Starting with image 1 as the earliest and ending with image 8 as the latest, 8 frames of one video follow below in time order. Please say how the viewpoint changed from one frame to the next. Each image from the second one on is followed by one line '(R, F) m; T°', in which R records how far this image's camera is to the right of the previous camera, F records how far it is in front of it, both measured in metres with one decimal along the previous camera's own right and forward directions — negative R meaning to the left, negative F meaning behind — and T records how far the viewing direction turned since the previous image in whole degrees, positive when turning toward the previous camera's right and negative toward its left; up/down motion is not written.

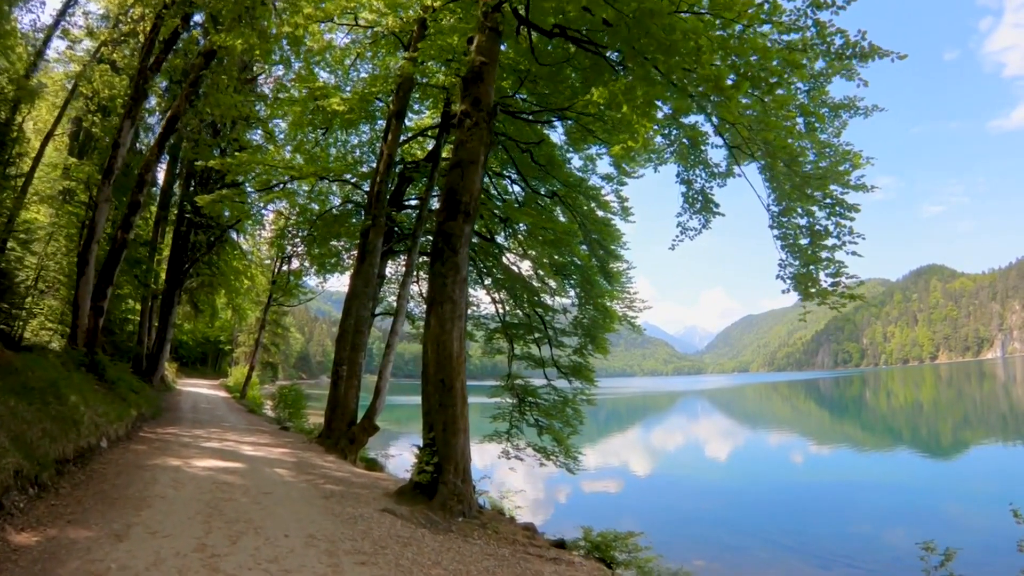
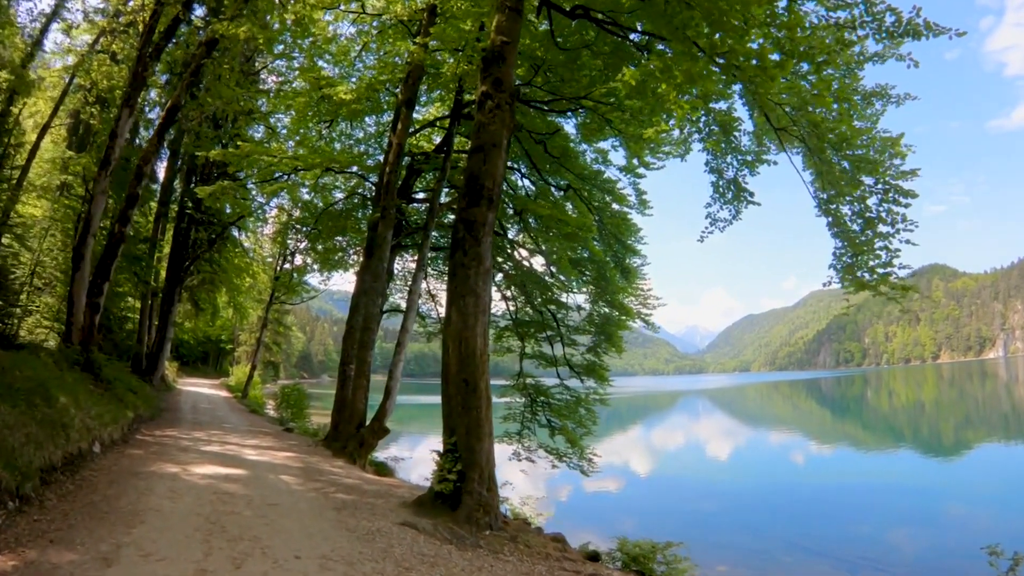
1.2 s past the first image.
(-0.2, +0.5) m; 0°
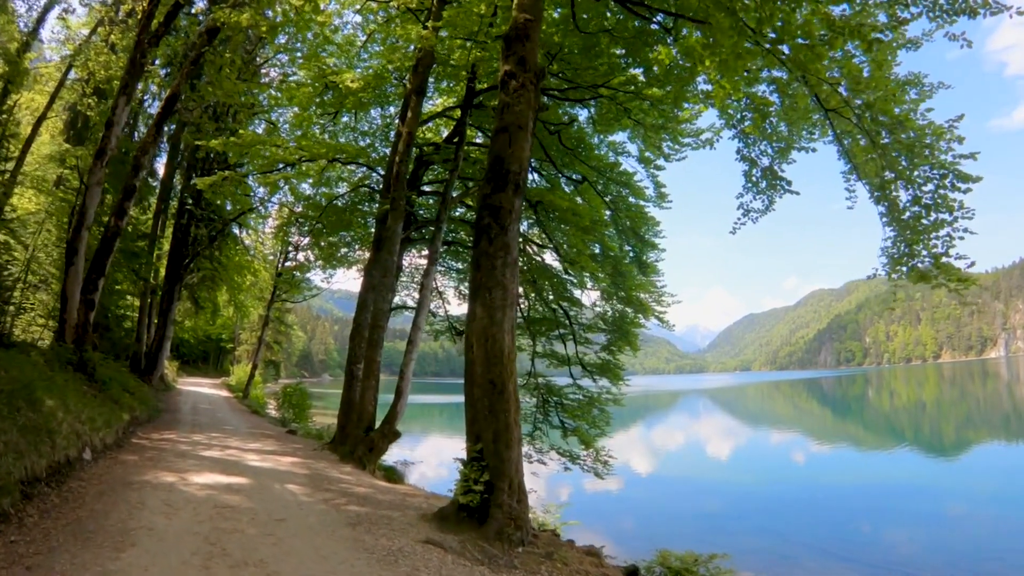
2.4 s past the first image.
(-0.2, +0.5) m; 0°
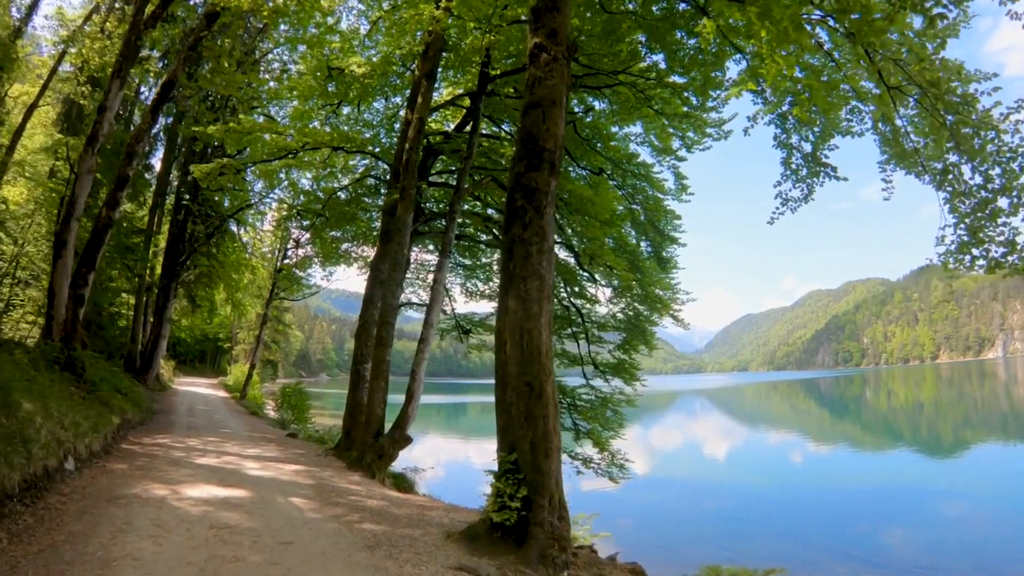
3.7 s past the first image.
(-0.3, +0.5) m; 0°
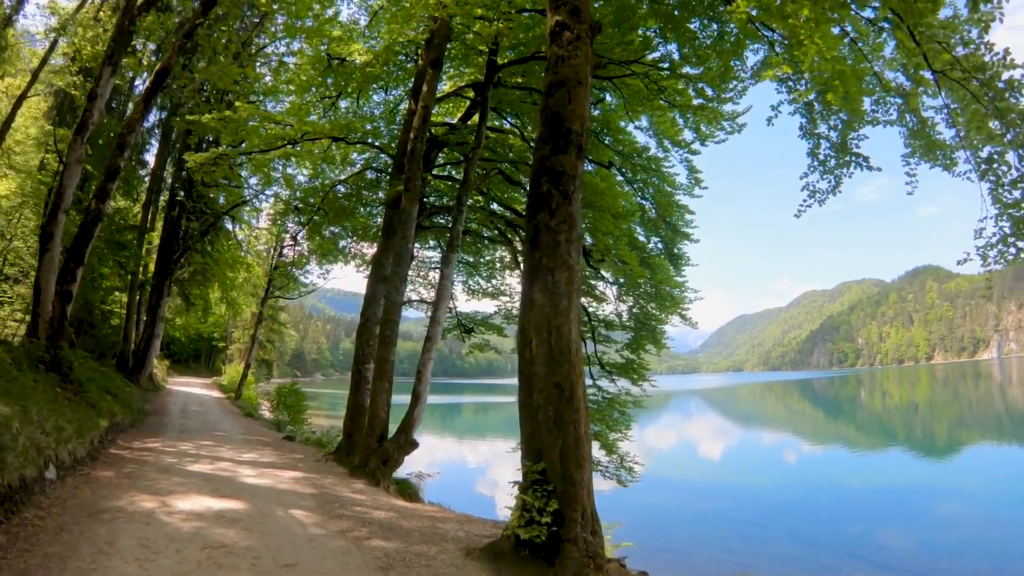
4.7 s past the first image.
(-0.2, +0.4) m; 0°
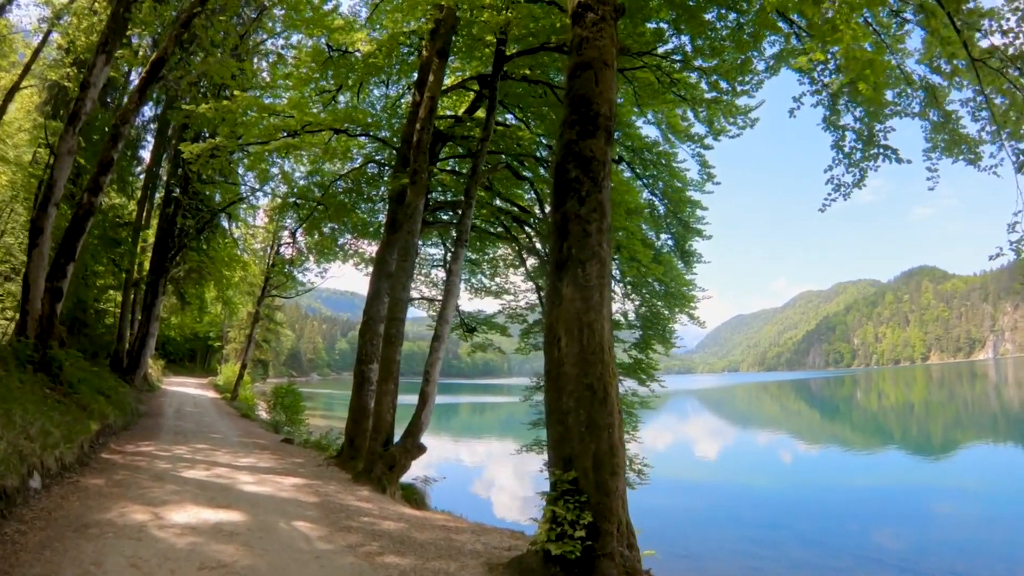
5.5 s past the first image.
(-0.2, +0.3) m; 0°
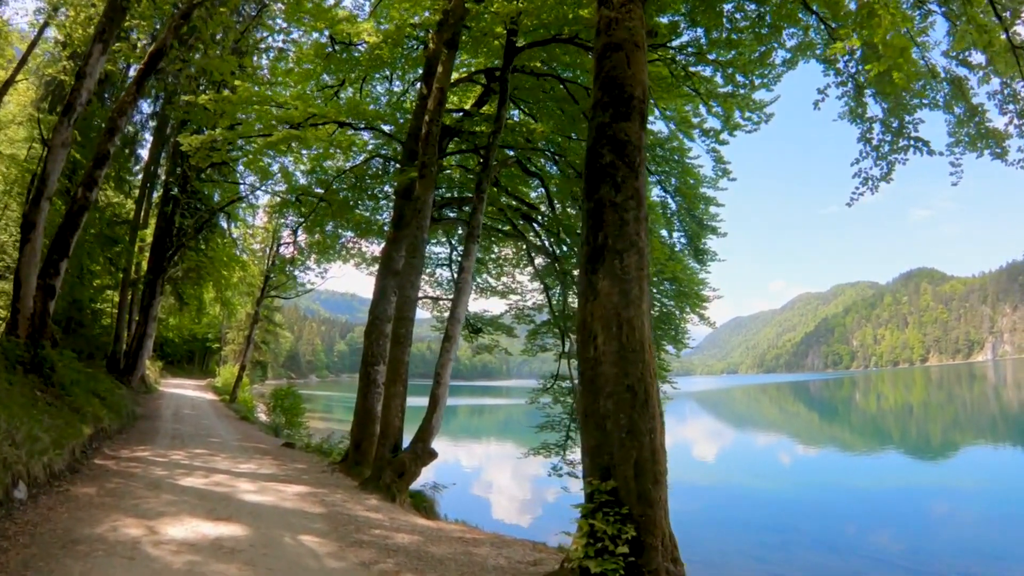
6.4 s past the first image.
(-0.2, +0.3) m; 0°
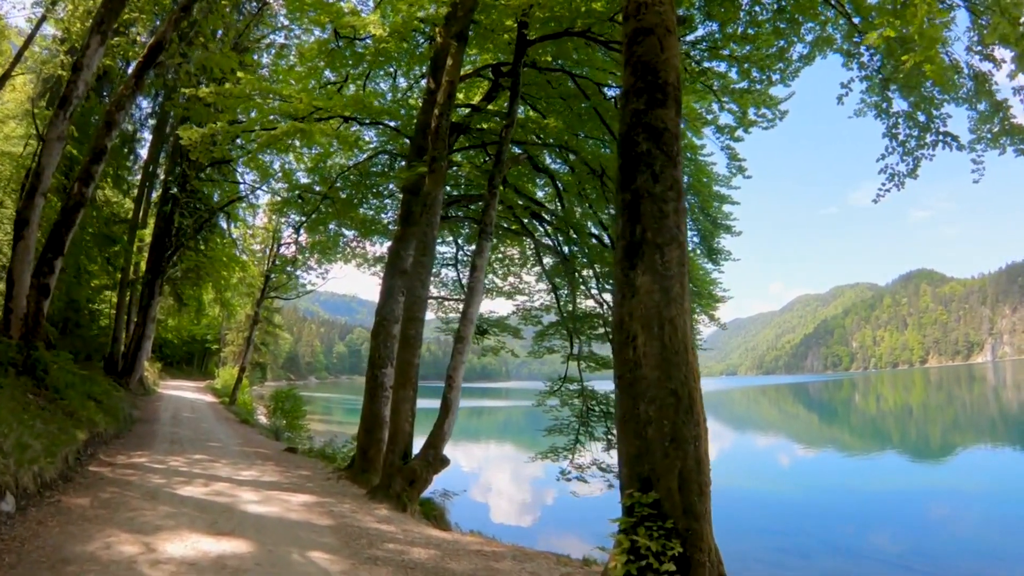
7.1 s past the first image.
(-0.2, +0.3) m; 0°
